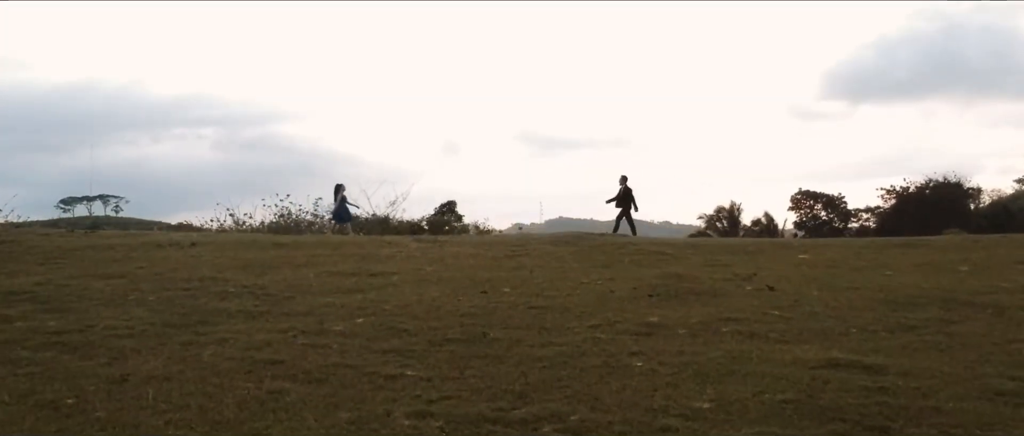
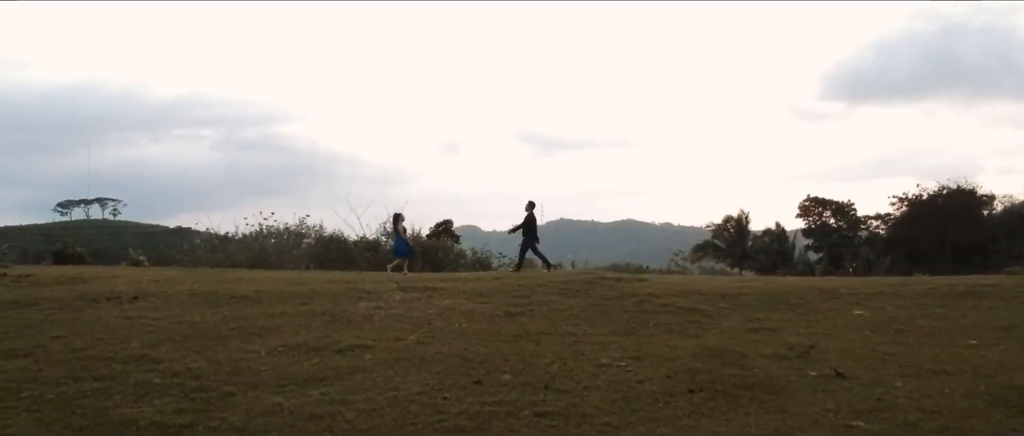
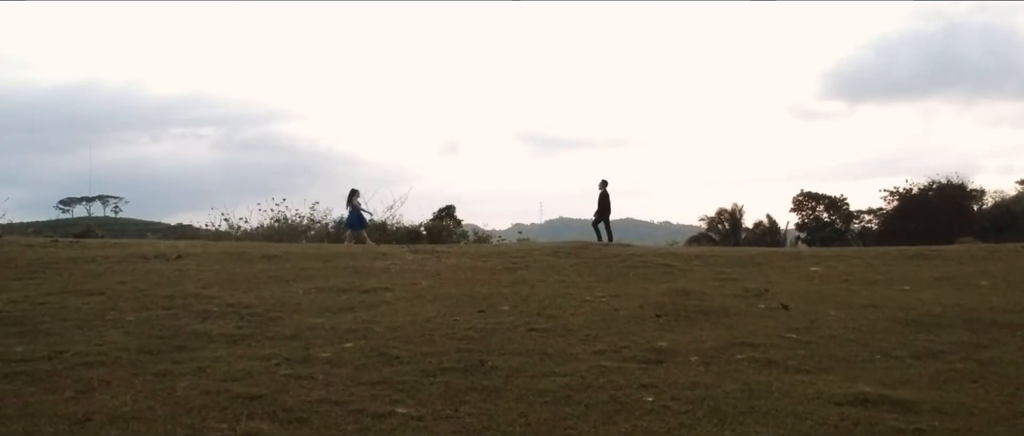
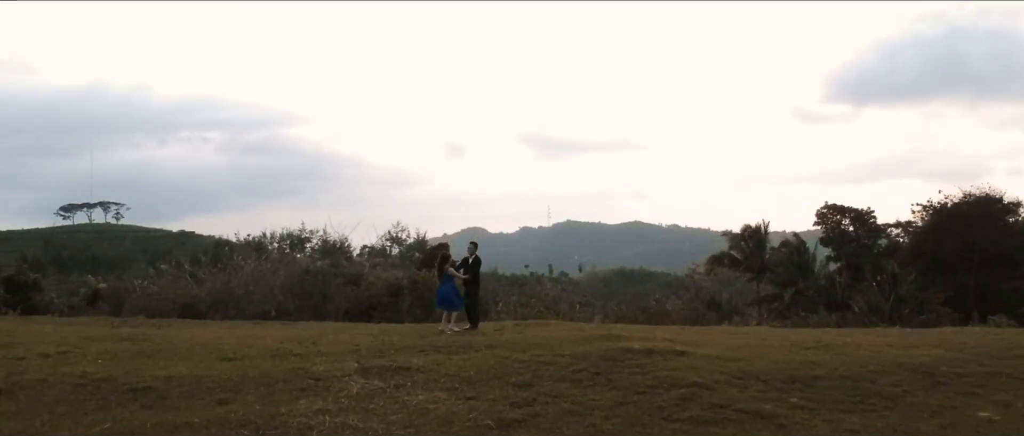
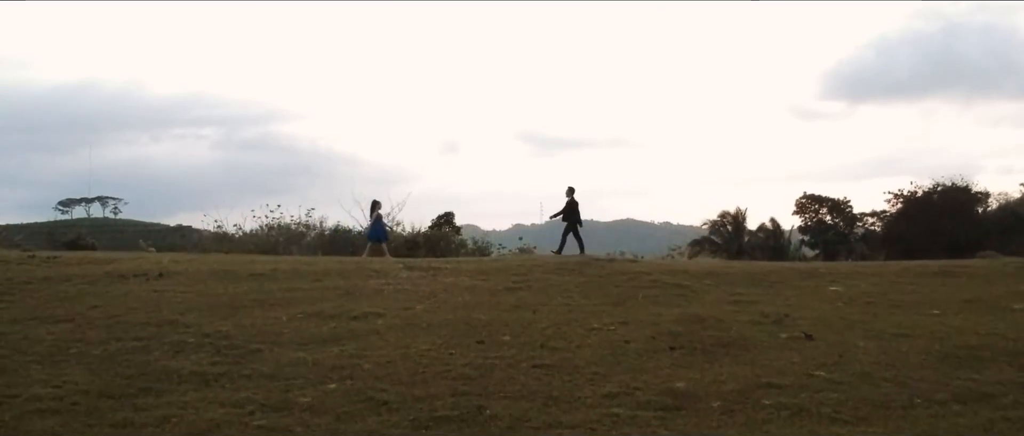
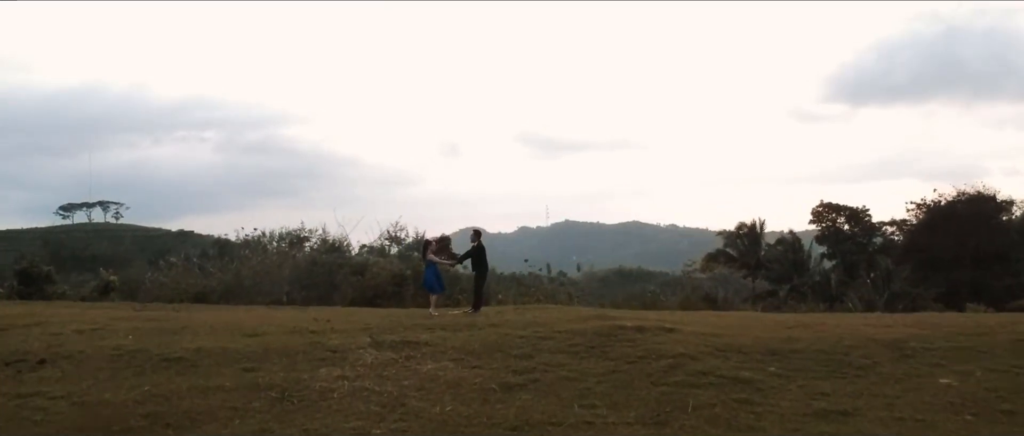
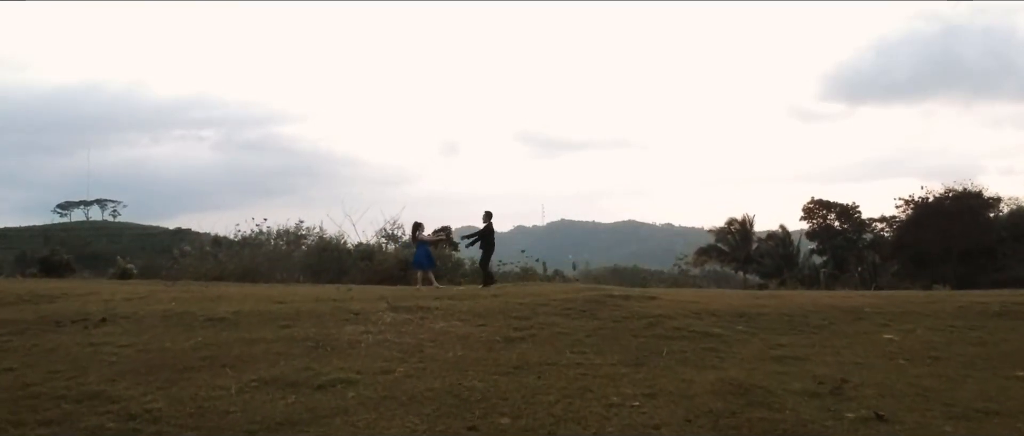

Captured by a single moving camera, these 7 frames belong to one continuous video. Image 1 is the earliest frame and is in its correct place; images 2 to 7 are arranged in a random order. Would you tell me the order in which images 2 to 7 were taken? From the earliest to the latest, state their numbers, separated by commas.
3, 5, 2, 7, 6, 4
